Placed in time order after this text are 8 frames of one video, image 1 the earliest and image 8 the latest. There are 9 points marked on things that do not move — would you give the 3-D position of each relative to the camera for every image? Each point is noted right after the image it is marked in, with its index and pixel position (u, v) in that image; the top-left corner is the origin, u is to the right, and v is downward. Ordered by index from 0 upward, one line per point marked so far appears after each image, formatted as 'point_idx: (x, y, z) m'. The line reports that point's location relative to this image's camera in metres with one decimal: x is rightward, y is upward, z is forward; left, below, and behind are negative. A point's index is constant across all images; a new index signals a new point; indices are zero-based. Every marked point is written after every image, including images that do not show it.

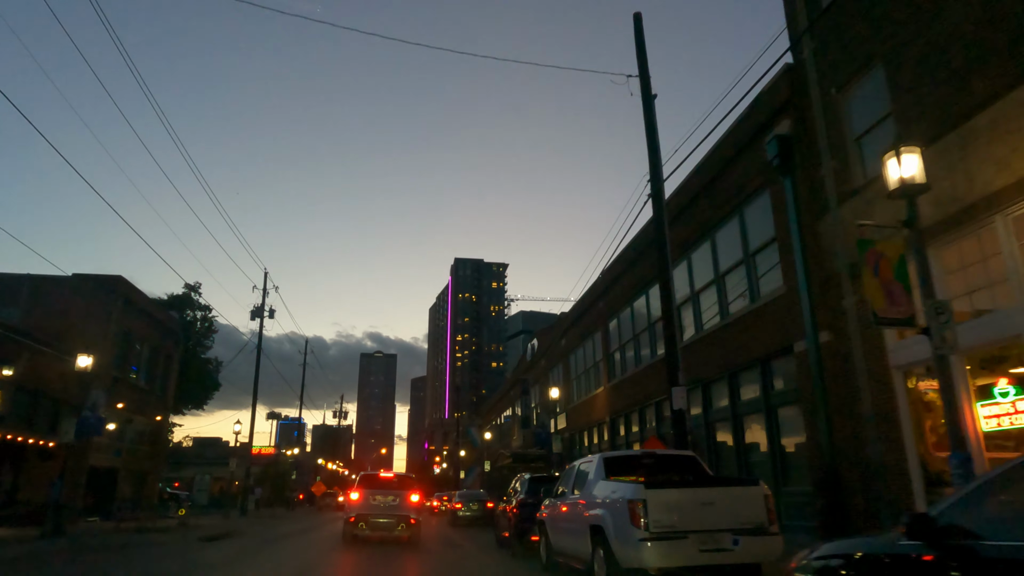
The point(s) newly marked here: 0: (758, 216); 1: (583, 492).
0: (+6.2, +1.8, +14.8) m
1: (+1.1, -3.3, +9.6) m
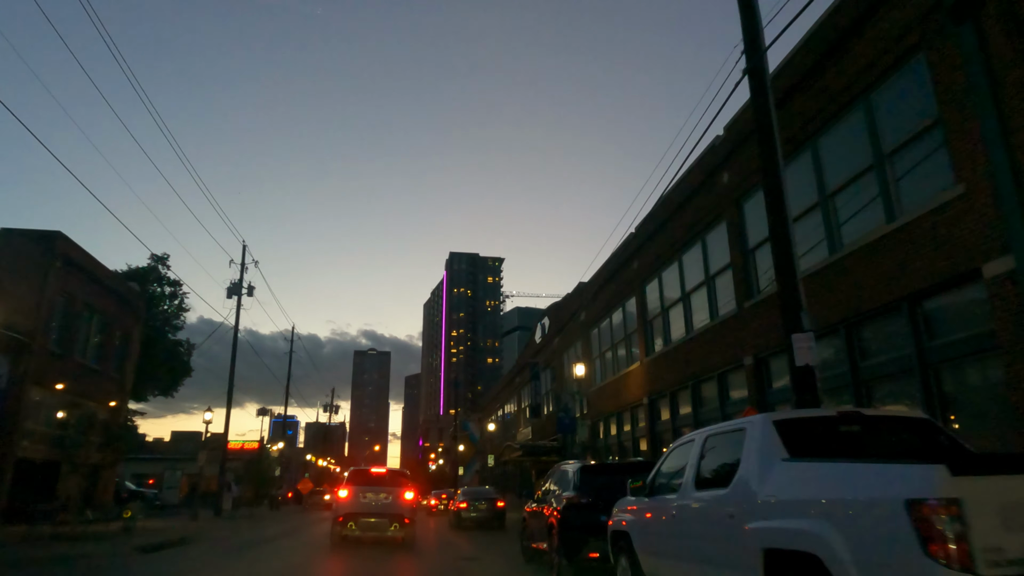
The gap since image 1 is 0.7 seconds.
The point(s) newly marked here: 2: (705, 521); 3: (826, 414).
0: (+6.9, +3.4, +10.5) m
1: (+1.9, -1.8, +5.3) m
2: (+1.8, -2.2, +5.6) m
3: (+2.8, -1.1, +5.3) m
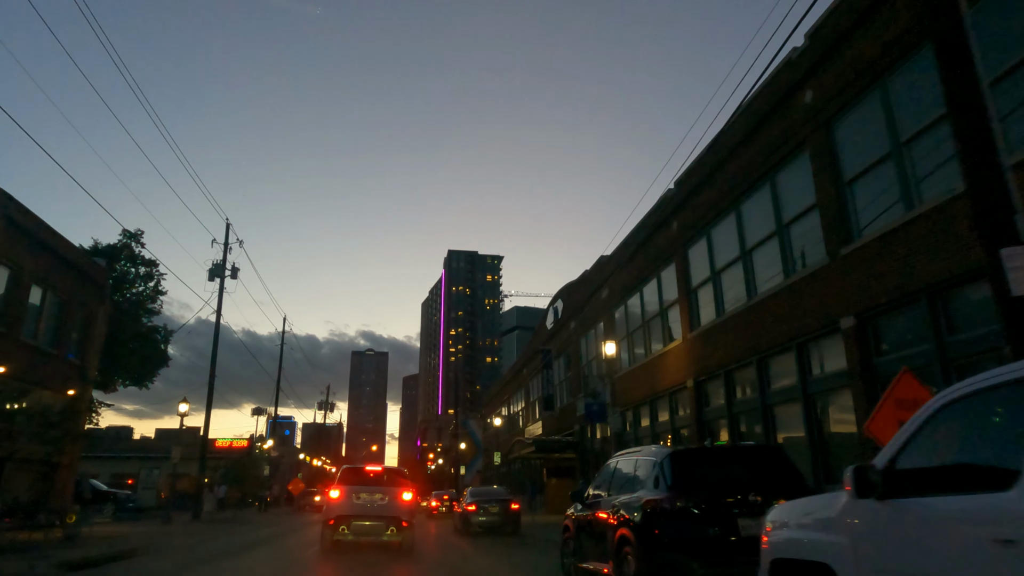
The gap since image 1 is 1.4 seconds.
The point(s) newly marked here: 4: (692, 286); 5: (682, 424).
0: (+7.5, +4.5, +7.3) m
1: (+2.5, -0.7, +2.0) m
2: (+2.4, -1.1, +2.3) m
3: (+3.4, 0.0, +2.0) m
4: (+5.4, +0.1, +17.8) m
5: (+5.1, -4.1, +18.1) m
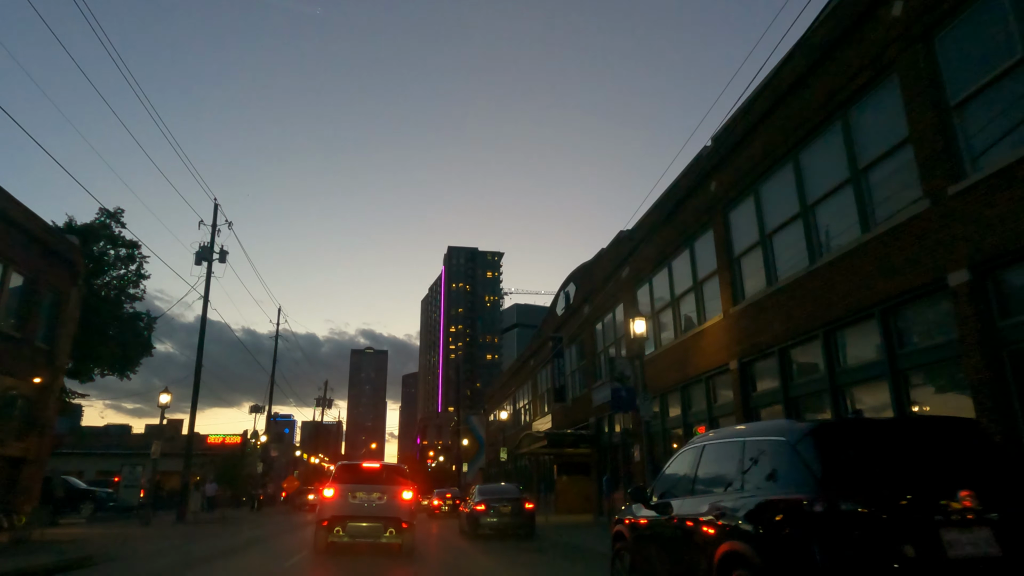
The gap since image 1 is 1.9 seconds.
0: (+7.9, +5.3, +5.0) m
1: (+3.0, +0.1, -0.2) m
2: (+2.8, -0.3, +0.1) m
3: (+3.8, +0.8, -0.2) m
4: (+5.8, +0.9, +15.6) m
5: (+5.6, -3.3, +15.9) m
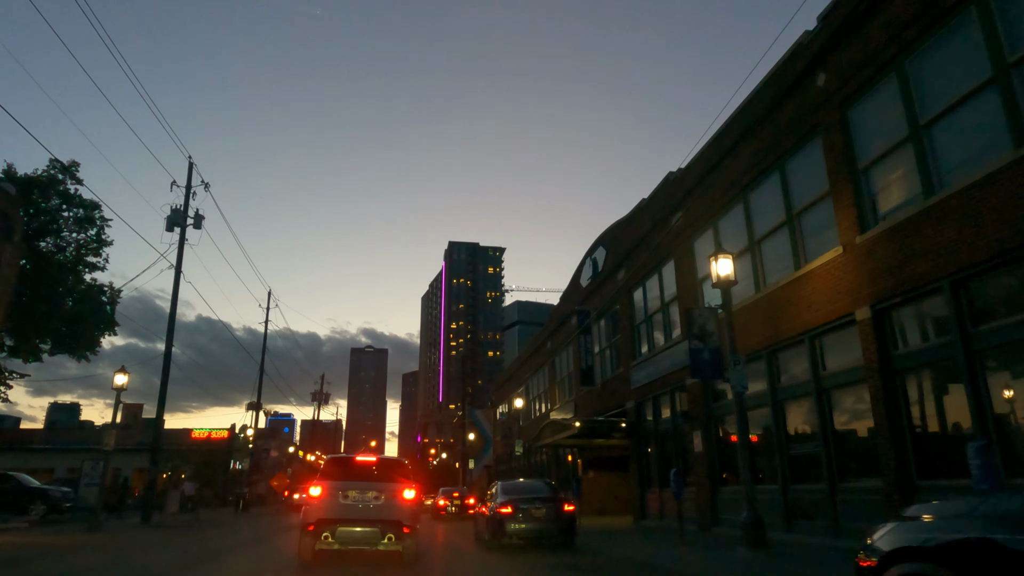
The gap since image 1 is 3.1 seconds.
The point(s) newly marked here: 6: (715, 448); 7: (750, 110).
0: (+8.7, +6.7, +0.8) m
1: (+3.8, +1.6, -4.4) m
2: (+3.7, +1.2, -4.1) m
3: (+4.6, +2.2, -4.4) m
4: (+6.6, +2.4, +11.4) m
5: (+6.4, -1.8, +11.7) m
6: (+5.5, -4.4, +16.2) m
7: (+5.8, +4.3, +14.5) m
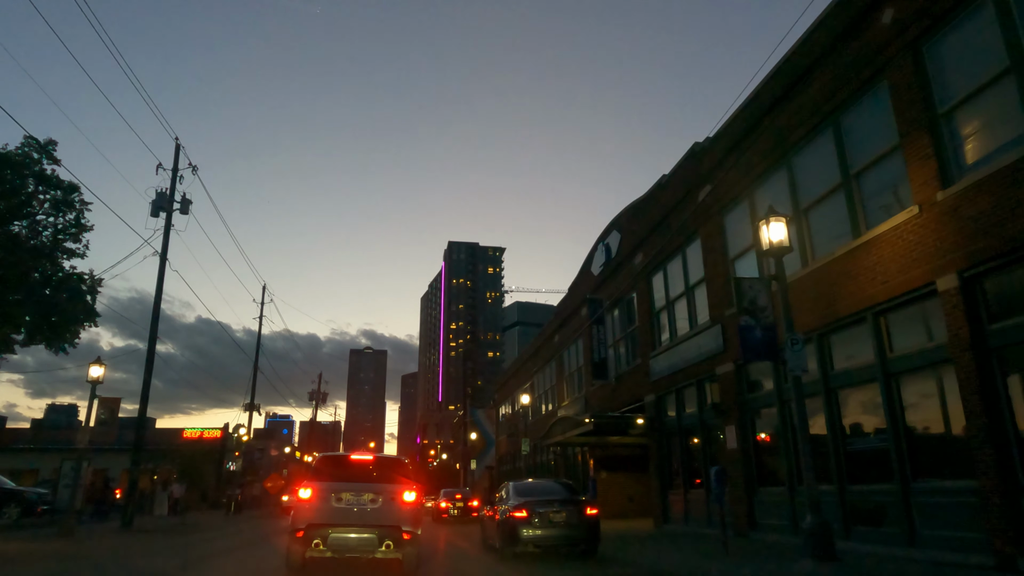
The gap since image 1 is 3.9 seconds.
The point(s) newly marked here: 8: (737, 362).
0: (+9.0, +7.3, -0.8) m
1: (+4.1, +2.1, -6.1) m
2: (+4.0, +1.8, -5.8) m
3: (+5.0, +2.8, -6.1) m
4: (+7.0, +2.9, +9.7) m
5: (+6.7, -1.2, +10.0) m
6: (+5.8, -3.8, +14.5) m
7: (+6.1, +4.8, +12.8) m
8: (+5.7, -1.9, +15.1) m
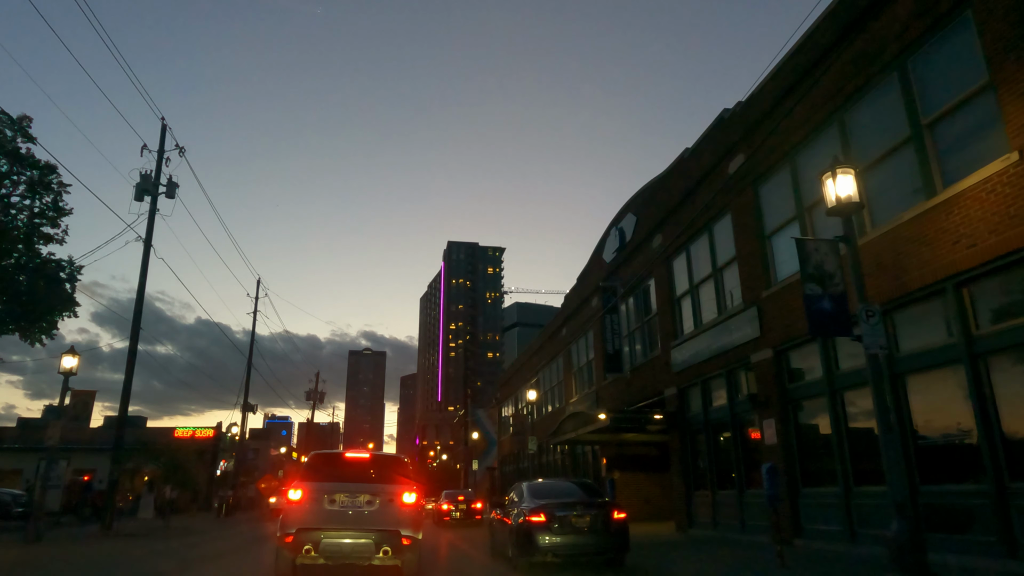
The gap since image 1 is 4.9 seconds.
0: (+9.4, +7.9, -2.4) m
1: (+4.4, +2.7, -7.7) m
2: (+4.3, +2.3, -7.4) m
3: (+5.3, +3.4, -7.7) m
4: (+7.3, +3.5, +8.1) m
5: (+7.0, -0.7, +8.4) m
6: (+6.1, -3.3, +12.9) m
7: (+6.4, +5.4, +11.2) m
8: (+6.0, -1.4, +13.5) m
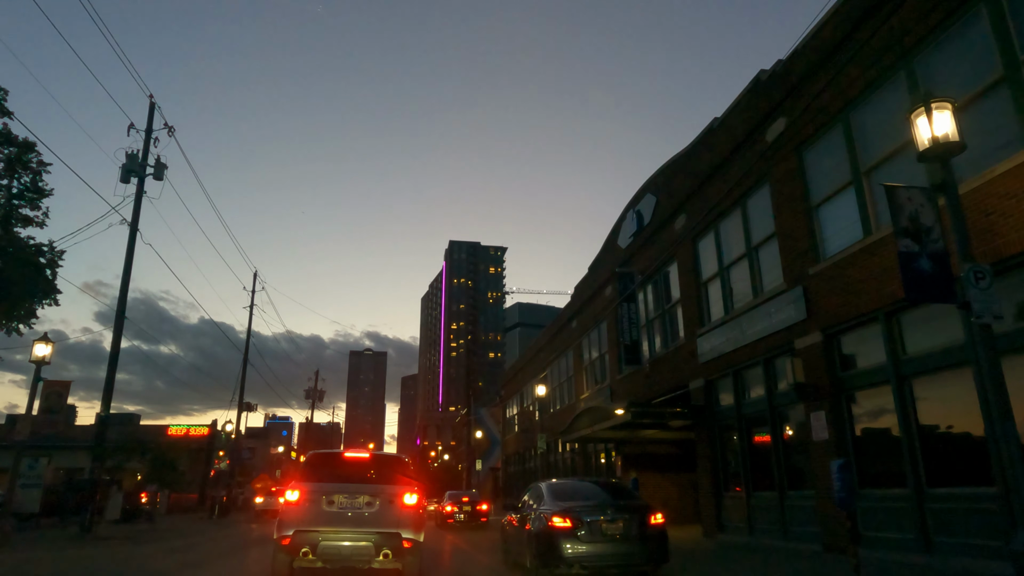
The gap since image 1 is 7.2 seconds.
0: (+9.7, +8.4, -3.9) m
1: (+4.7, +3.2, -9.2) m
2: (+4.6, +2.9, -8.9) m
3: (+5.6, +3.9, -9.2) m
4: (+7.6, +4.0, +6.6) m
5: (+7.3, -0.2, +6.9) m
6: (+6.4, -2.8, +11.4) m
7: (+6.8, +5.9, +9.7) m
8: (+6.3, -0.9, +12.0) m
